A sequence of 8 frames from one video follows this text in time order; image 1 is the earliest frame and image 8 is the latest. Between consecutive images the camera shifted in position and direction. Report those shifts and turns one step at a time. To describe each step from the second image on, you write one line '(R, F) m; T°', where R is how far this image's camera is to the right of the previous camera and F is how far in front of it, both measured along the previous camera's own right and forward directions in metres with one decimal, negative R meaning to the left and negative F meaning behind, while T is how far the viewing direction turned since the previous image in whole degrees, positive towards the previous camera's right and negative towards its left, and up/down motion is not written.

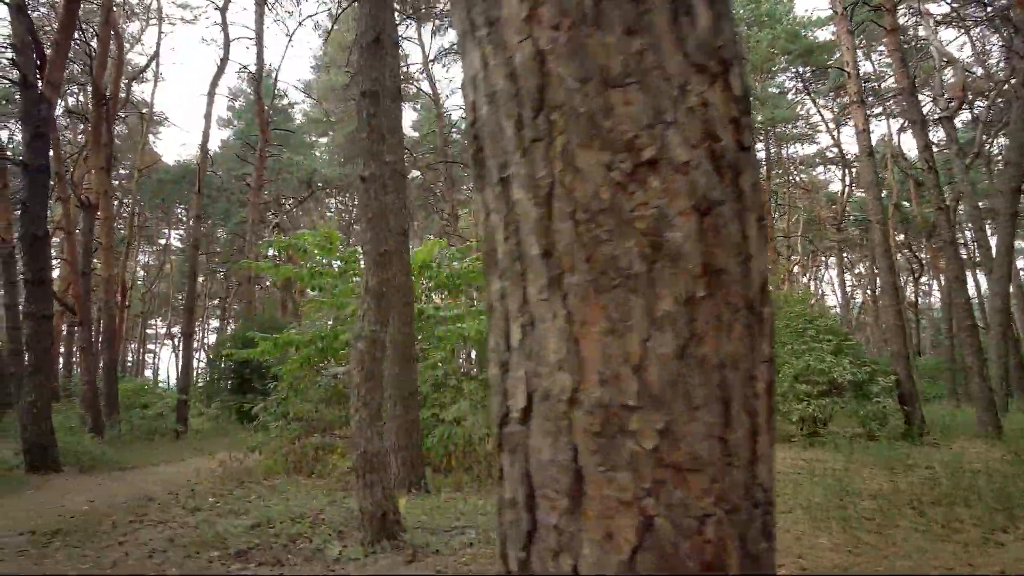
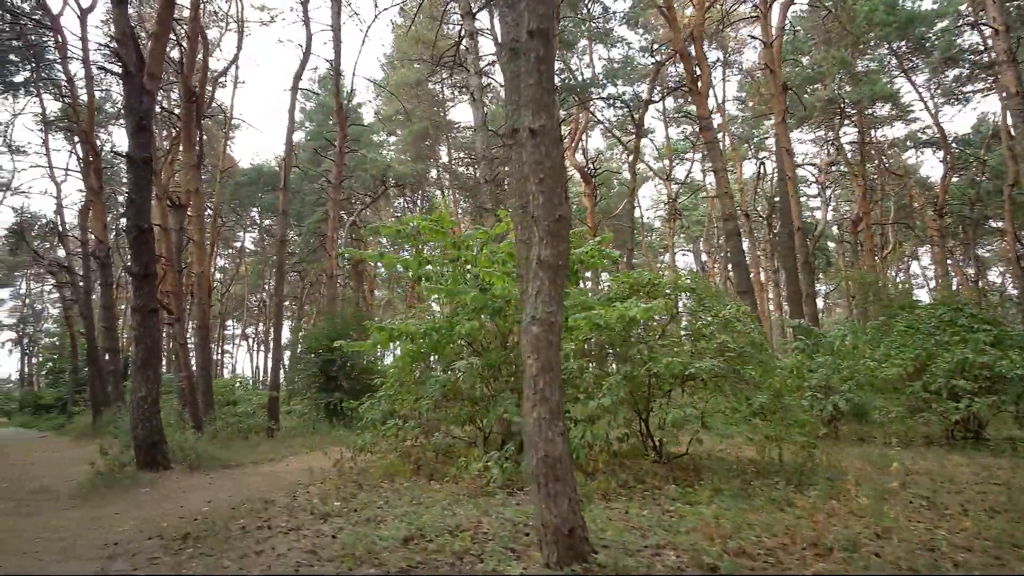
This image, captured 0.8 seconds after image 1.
(-0.8, +0.7) m; -5°
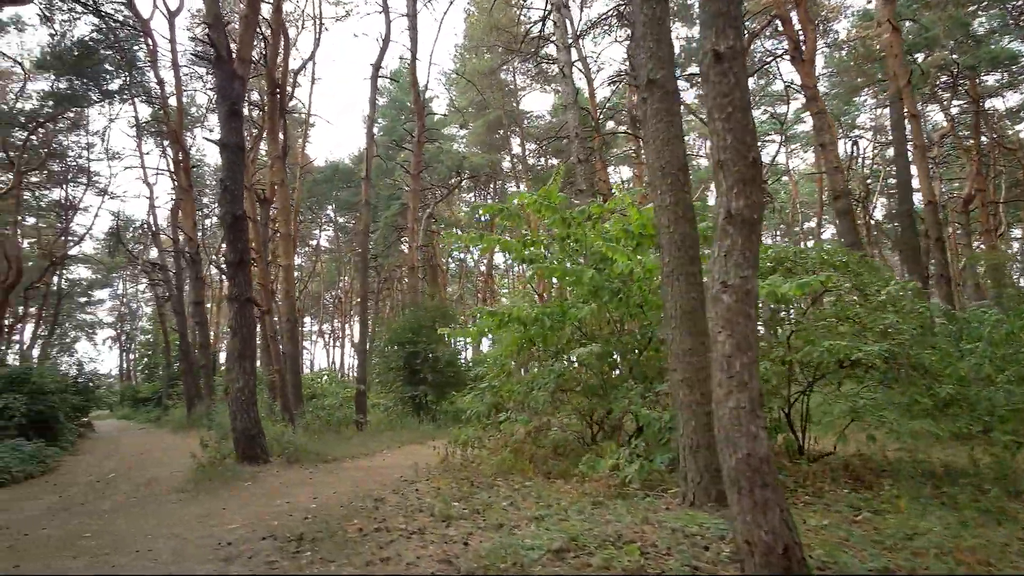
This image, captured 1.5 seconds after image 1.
(-0.5, +0.6) m; -6°
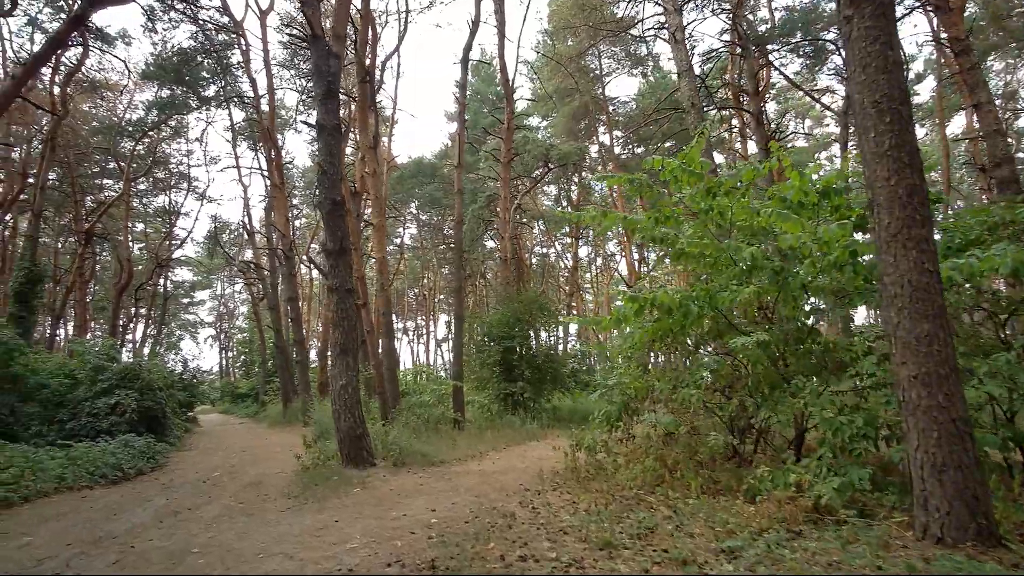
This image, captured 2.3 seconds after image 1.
(-0.6, +0.8) m; -7°
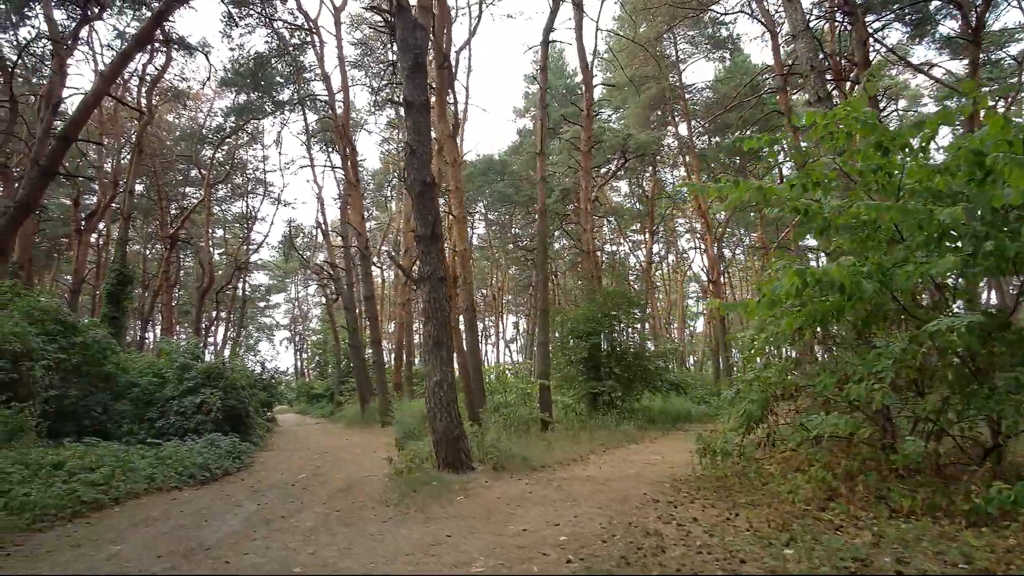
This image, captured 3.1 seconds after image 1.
(-0.5, +0.8) m; -6°
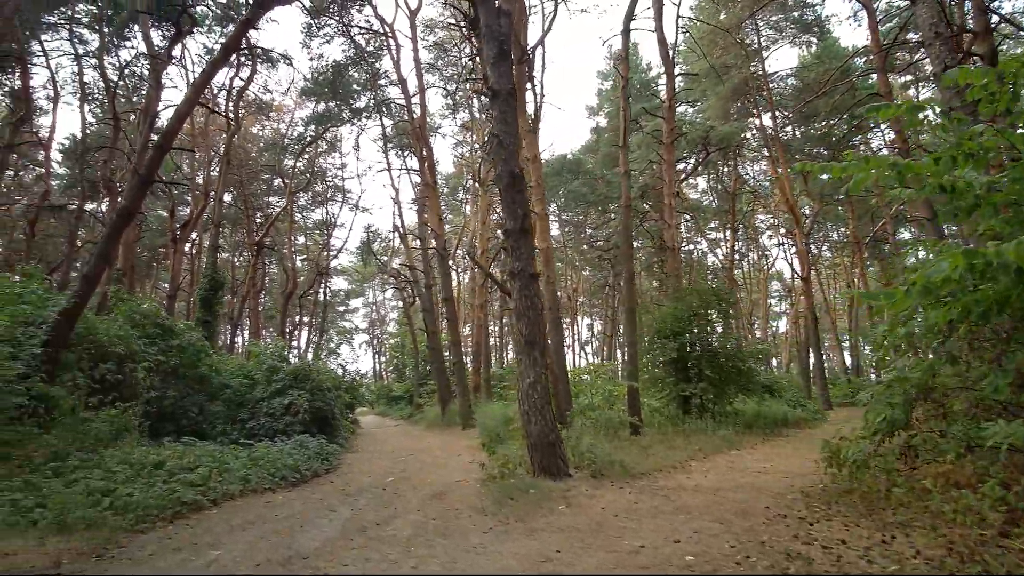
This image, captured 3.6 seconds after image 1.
(-0.3, +0.4) m; -6°
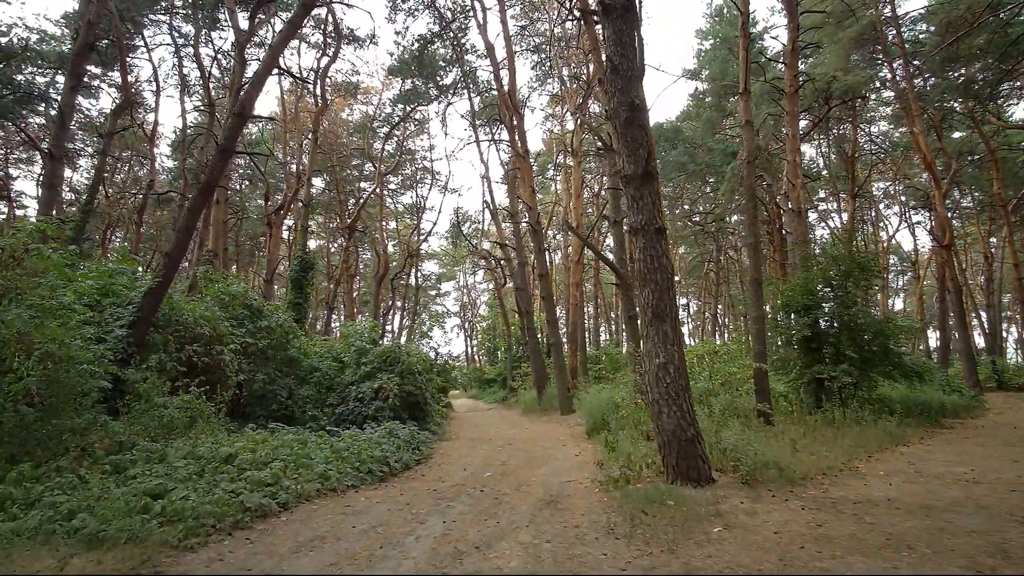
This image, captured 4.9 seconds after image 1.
(-0.3, +1.3) m; -8°
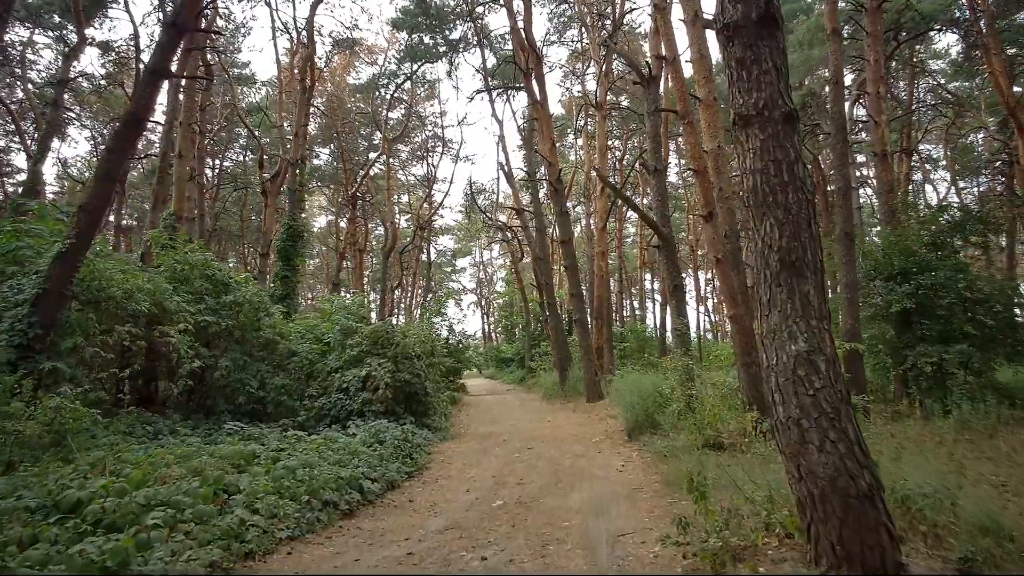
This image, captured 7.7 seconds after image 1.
(0.0, +2.5) m; -2°
